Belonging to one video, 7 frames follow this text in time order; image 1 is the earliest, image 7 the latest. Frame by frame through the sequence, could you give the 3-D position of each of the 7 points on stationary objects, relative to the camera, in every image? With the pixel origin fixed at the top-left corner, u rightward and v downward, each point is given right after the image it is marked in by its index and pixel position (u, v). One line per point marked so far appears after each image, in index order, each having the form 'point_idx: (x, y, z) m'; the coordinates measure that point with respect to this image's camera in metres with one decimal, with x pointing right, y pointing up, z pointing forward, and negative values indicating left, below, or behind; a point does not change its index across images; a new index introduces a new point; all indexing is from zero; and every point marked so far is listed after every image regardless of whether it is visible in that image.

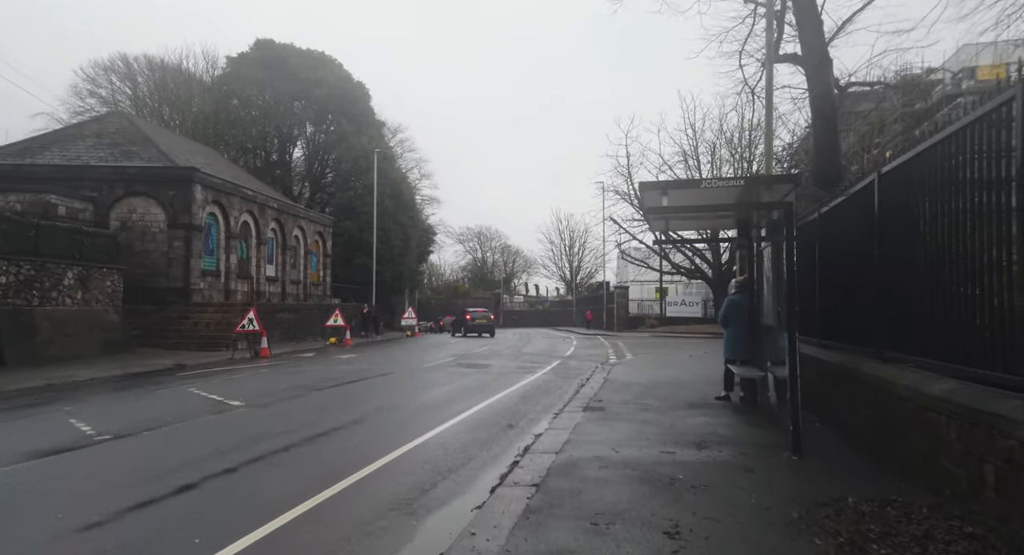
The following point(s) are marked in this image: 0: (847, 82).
0: (+6.6, +3.8, +12.0) m
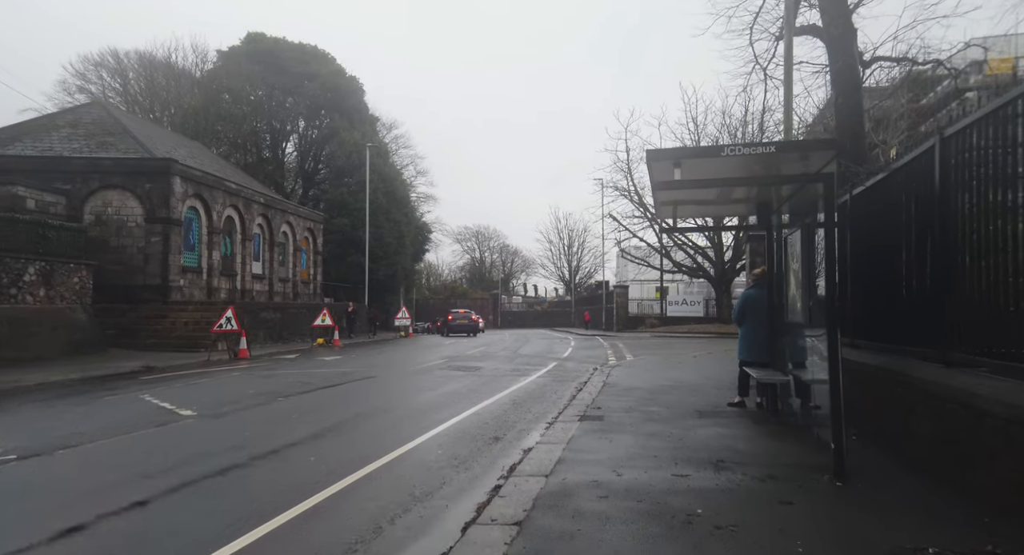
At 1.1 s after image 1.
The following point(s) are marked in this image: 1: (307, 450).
0: (+6.4, +3.9, +10.9) m
1: (-2.2, -1.8, +6.6) m
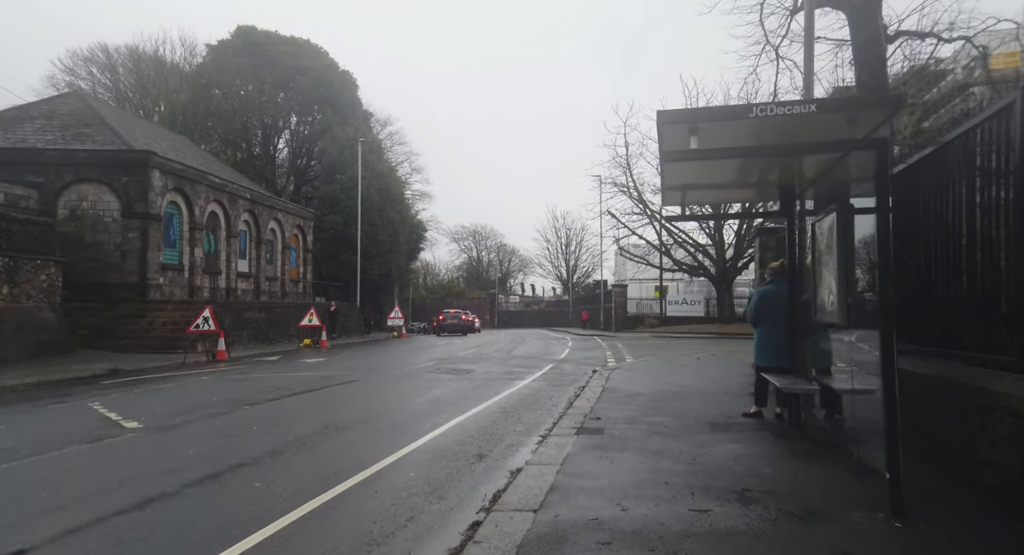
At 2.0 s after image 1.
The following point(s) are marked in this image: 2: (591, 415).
0: (+6.2, +4.0, +10.0) m
1: (-2.3, -1.8, +5.6) m
2: (+1.1, -1.8, +8.2) m
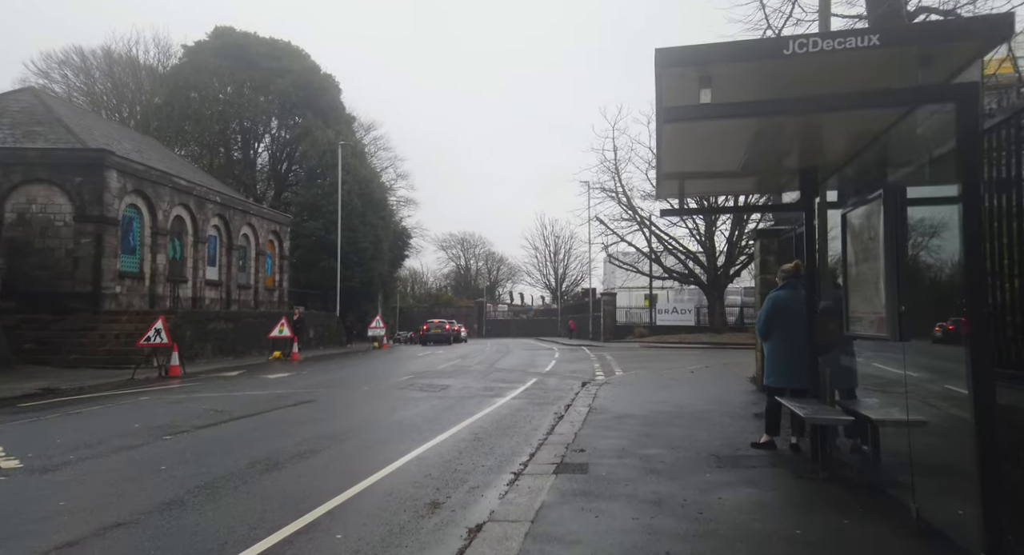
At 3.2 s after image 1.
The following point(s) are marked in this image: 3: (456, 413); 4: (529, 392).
0: (+5.8, +3.9, +8.9) m
1: (-2.7, -1.8, +4.3) m
2: (+0.7, -1.9, +6.9) m
3: (-1.0, -2.3, +10.5) m
4: (+0.4, -2.5, +13.1) m
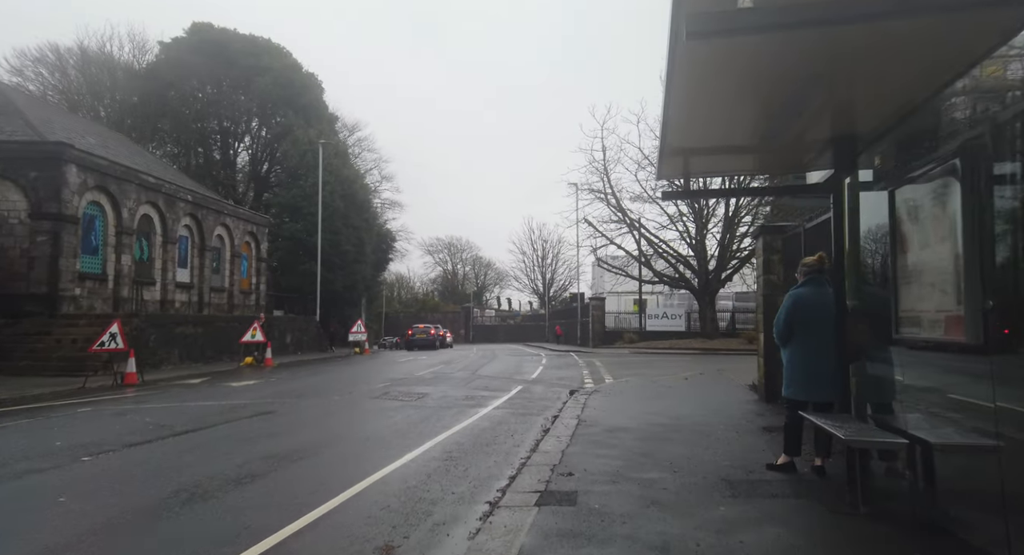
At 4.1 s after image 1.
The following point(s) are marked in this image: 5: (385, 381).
0: (+5.6, +3.9, +8.1) m
1: (-2.8, -1.7, +3.2) m
2: (+0.5, -1.8, +6.0) m
3: (-1.3, -2.3, +9.5) m
4: (0.0, -2.5, +12.1) m
5: (-3.3, -2.7, +16.1) m
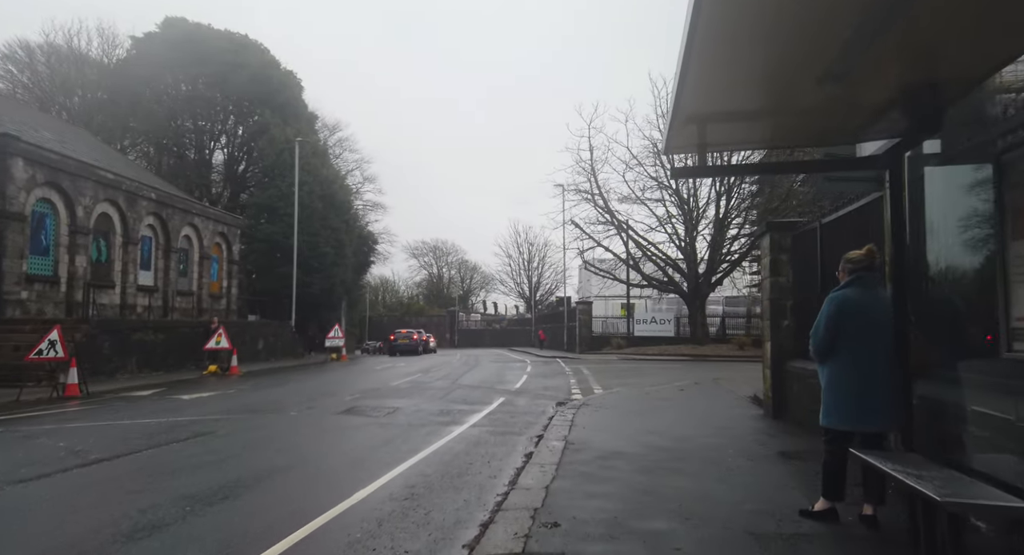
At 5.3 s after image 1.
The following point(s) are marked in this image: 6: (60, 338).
0: (+5.3, +3.9, +7.1) m
1: (-3.0, -1.7, +2.0) m
2: (+0.2, -1.8, +4.8) m
3: (-1.6, -2.3, +8.3) m
4: (-0.3, -2.5, +10.9) m
5: (-3.8, -2.8, +14.8) m
6: (-9.8, -1.3, +13.4) m
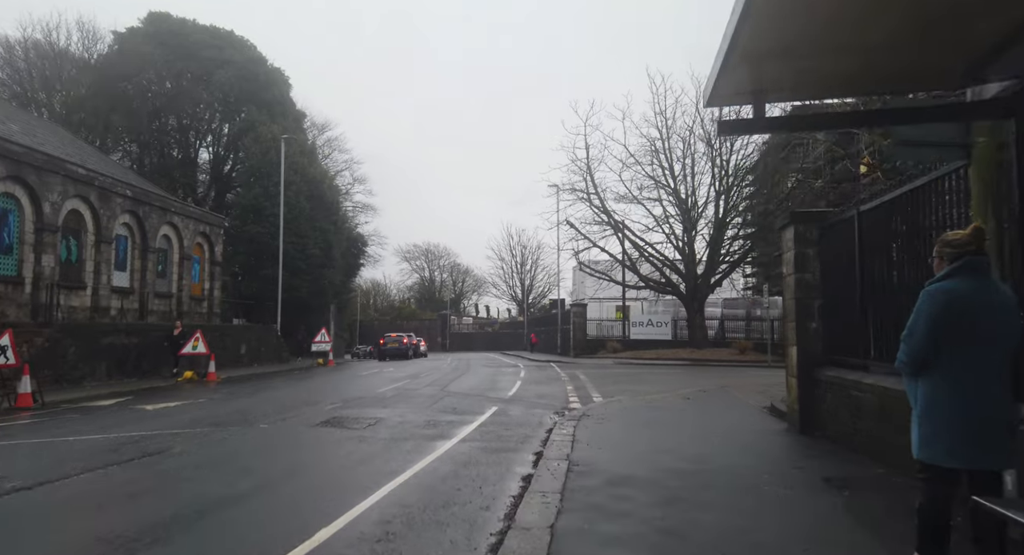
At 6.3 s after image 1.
0: (+5.3, +4.0, +6.2) m
1: (-3.0, -1.6, +1.0) m
2: (+0.2, -1.8, +3.8) m
3: (-1.6, -2.3, +7.3) m
4: (-0.4, -2.5, +9.9) m
5: (-3.9, -2.8, +13.7) m
6: (-9.9, -1.3, +12.3) m
